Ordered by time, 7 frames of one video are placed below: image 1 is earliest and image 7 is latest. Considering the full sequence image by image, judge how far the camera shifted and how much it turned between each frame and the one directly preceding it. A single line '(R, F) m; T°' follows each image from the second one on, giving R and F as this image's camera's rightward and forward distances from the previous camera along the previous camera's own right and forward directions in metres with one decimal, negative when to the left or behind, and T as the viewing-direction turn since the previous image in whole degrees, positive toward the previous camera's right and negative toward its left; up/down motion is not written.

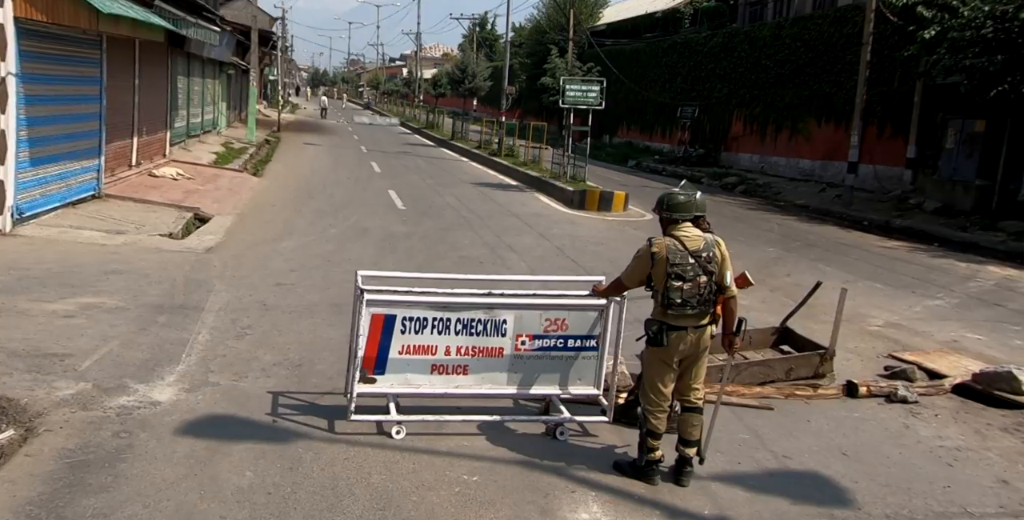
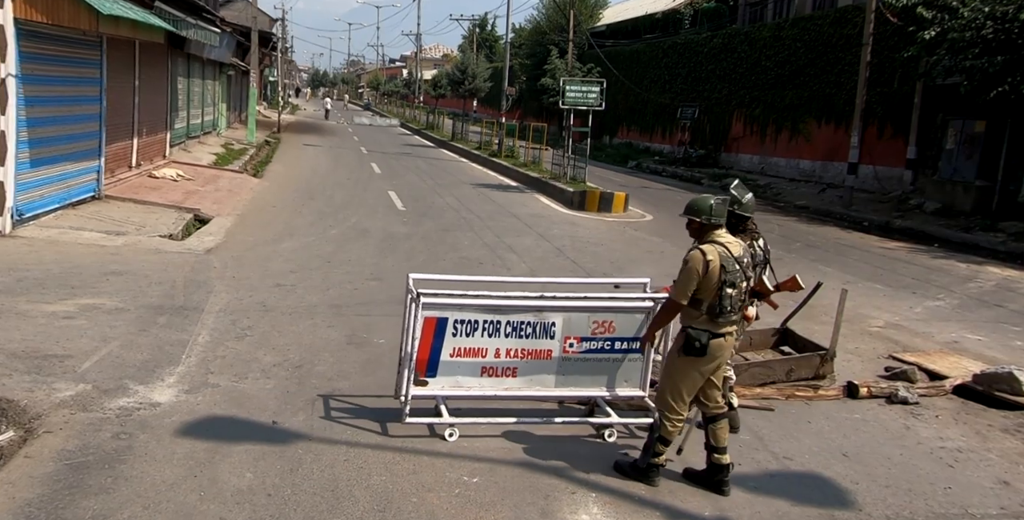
(0.0, 0.0) m; 0°
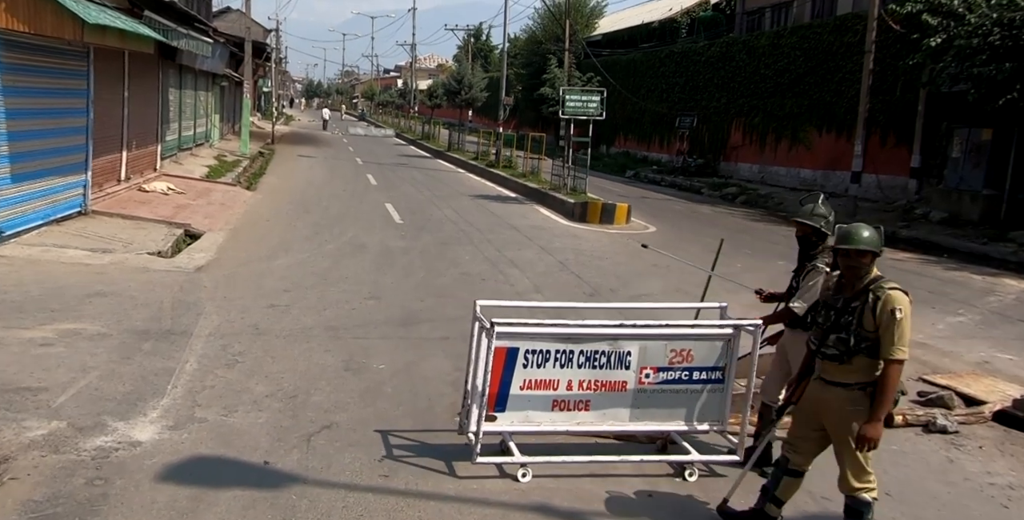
(-0.1, +0.4) m; 0°
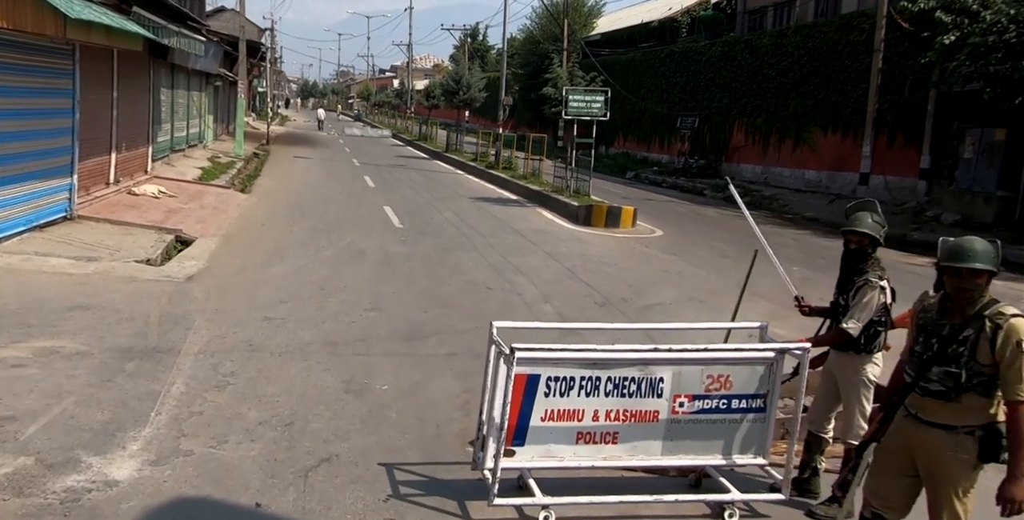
(-0.1, +0.5) m; 0°
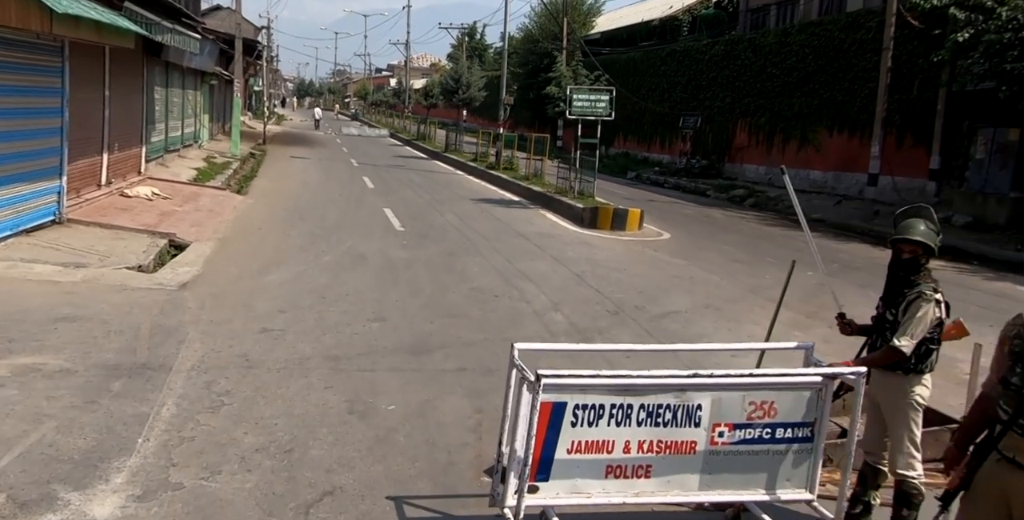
(-0.1, +0.4) m; 0°
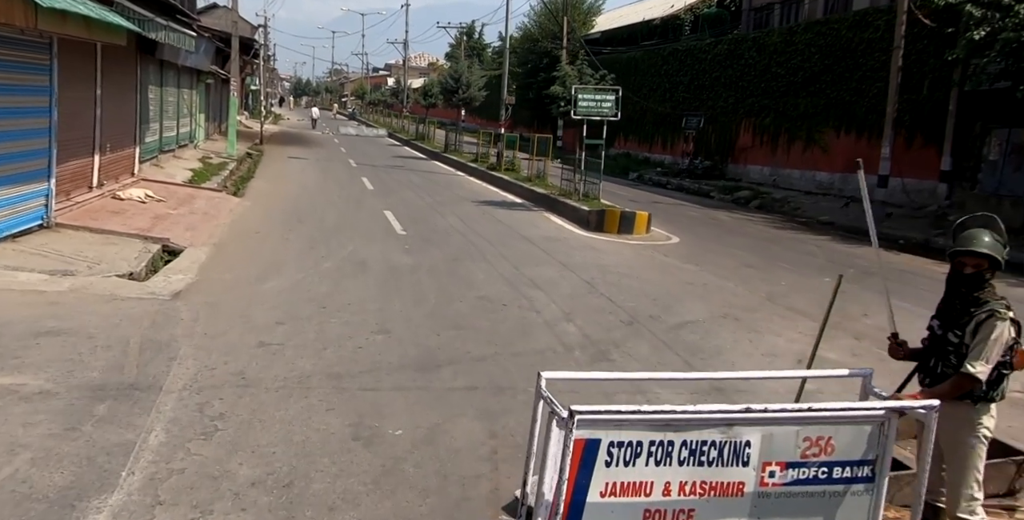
(-0.1, +0.4) m; 0°
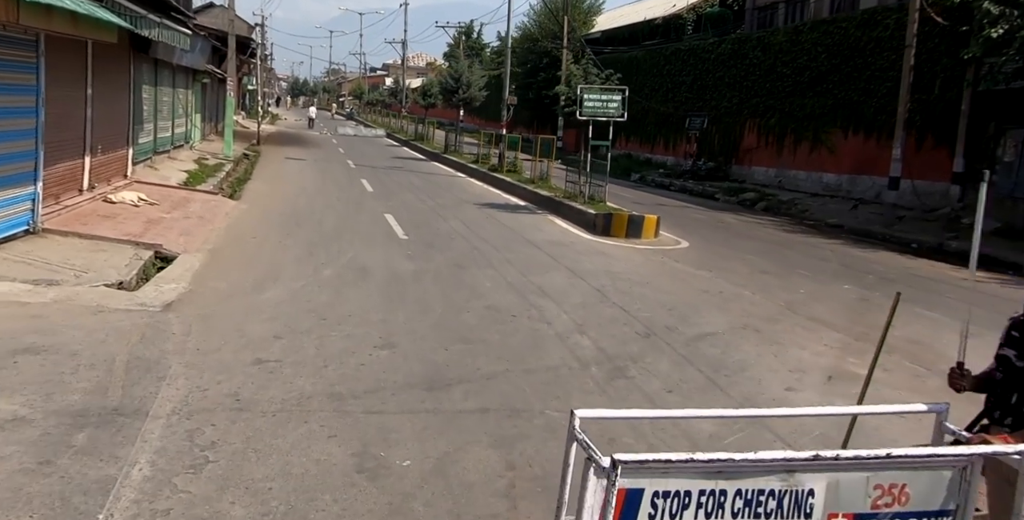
(-0.1, +0.4) m; 0°
